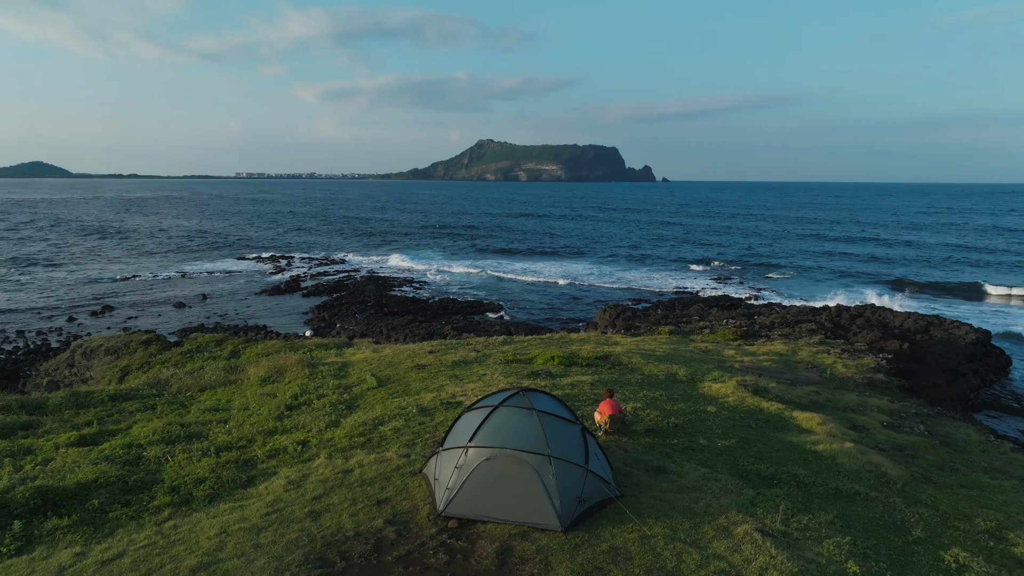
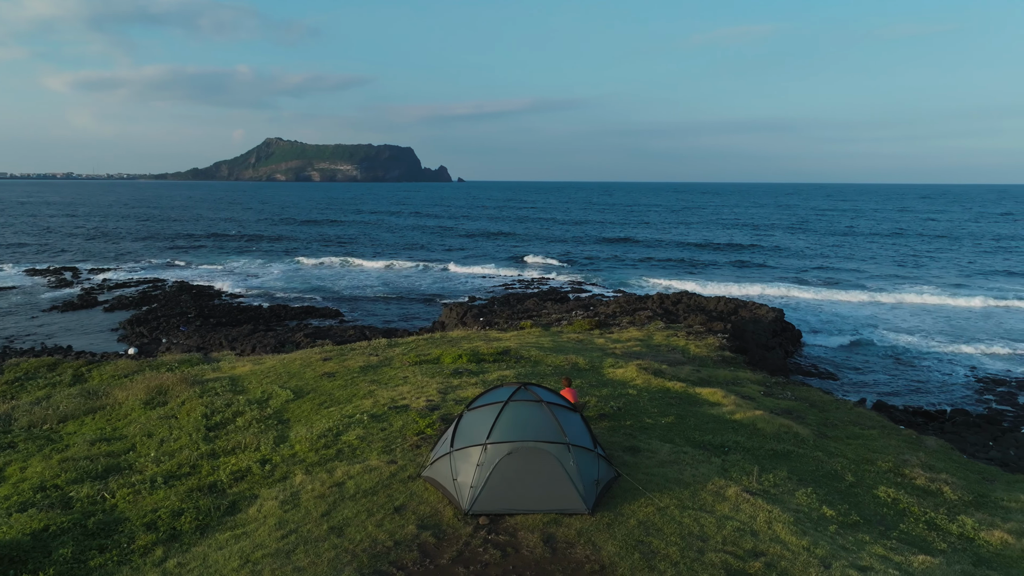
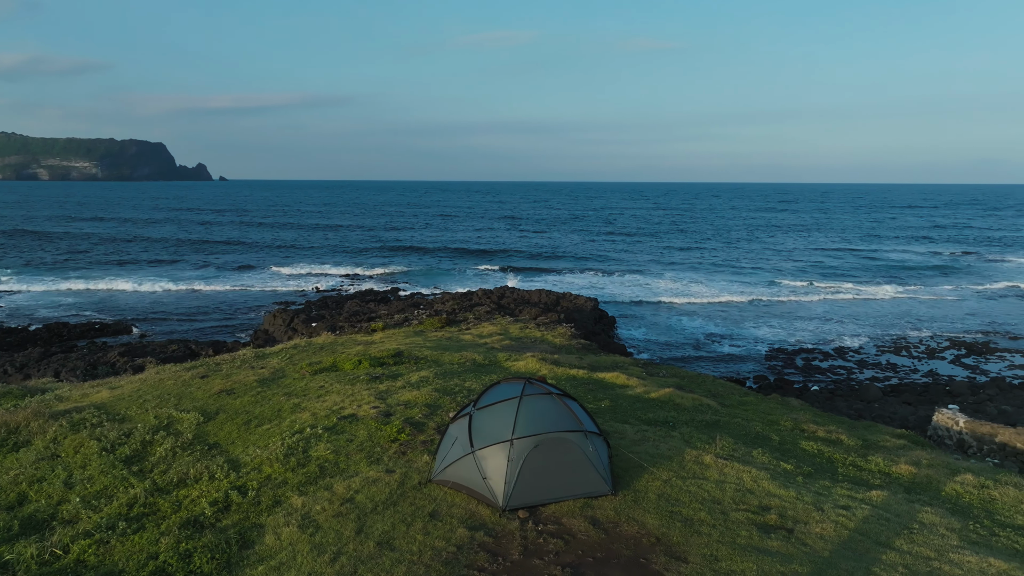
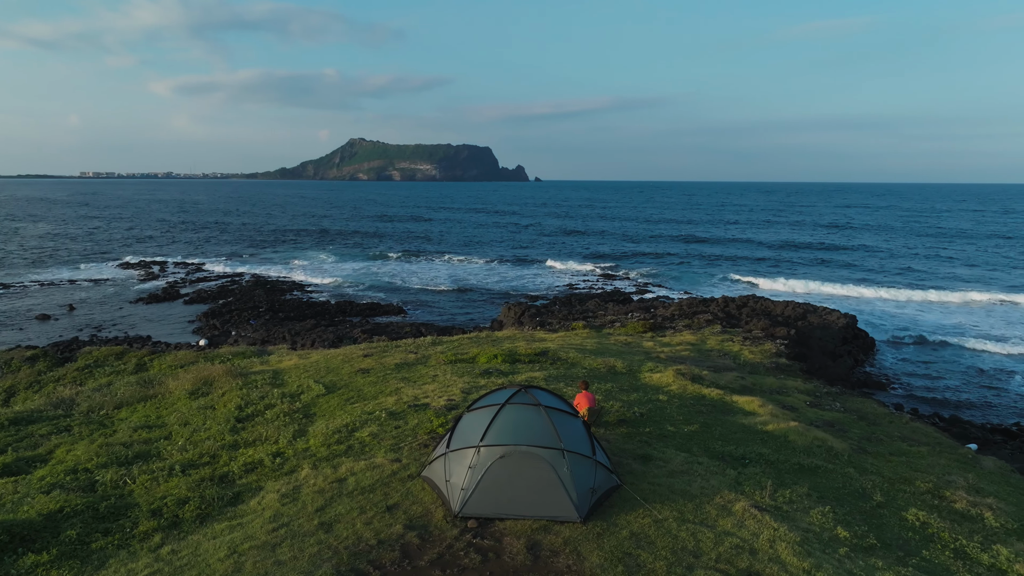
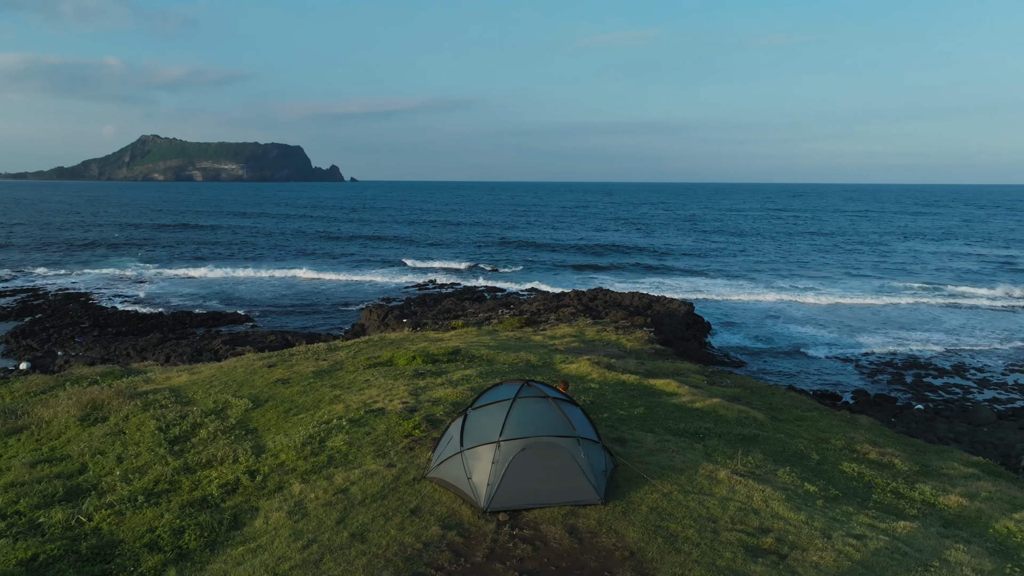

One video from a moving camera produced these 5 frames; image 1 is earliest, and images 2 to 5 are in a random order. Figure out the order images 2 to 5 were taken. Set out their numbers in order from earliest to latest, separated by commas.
4, 2, 5, 3
